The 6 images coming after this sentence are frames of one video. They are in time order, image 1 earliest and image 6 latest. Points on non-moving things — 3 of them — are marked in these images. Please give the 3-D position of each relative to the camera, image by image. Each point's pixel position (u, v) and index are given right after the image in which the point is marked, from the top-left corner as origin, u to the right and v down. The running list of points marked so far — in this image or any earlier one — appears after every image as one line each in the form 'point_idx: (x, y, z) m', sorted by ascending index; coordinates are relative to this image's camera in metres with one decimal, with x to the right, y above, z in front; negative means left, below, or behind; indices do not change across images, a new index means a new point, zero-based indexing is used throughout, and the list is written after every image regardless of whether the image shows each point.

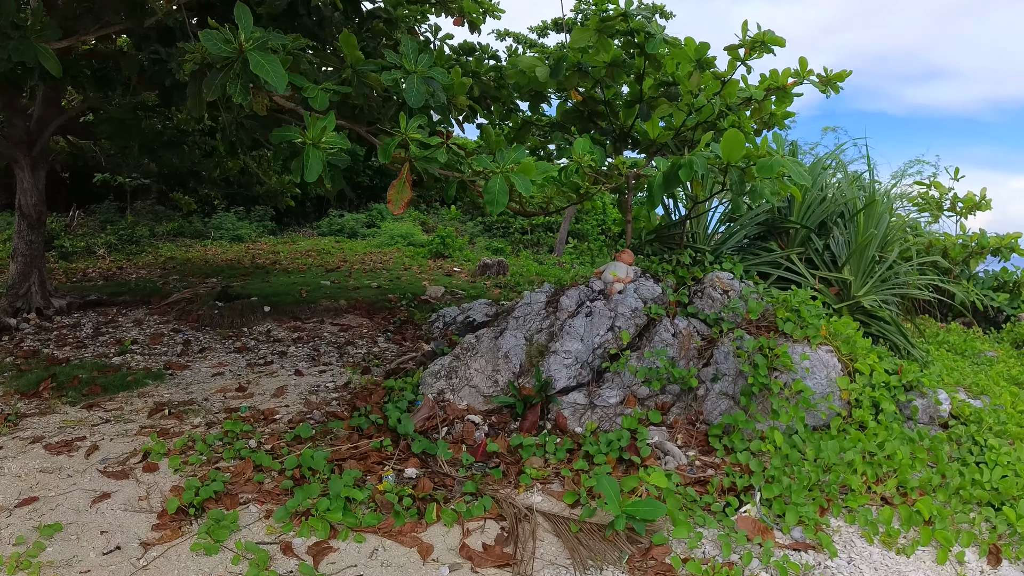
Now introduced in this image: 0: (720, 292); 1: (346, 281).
0: (+1.1, 0.0, +4.3) m
1: (-2.1, +0.1, +10.4) m
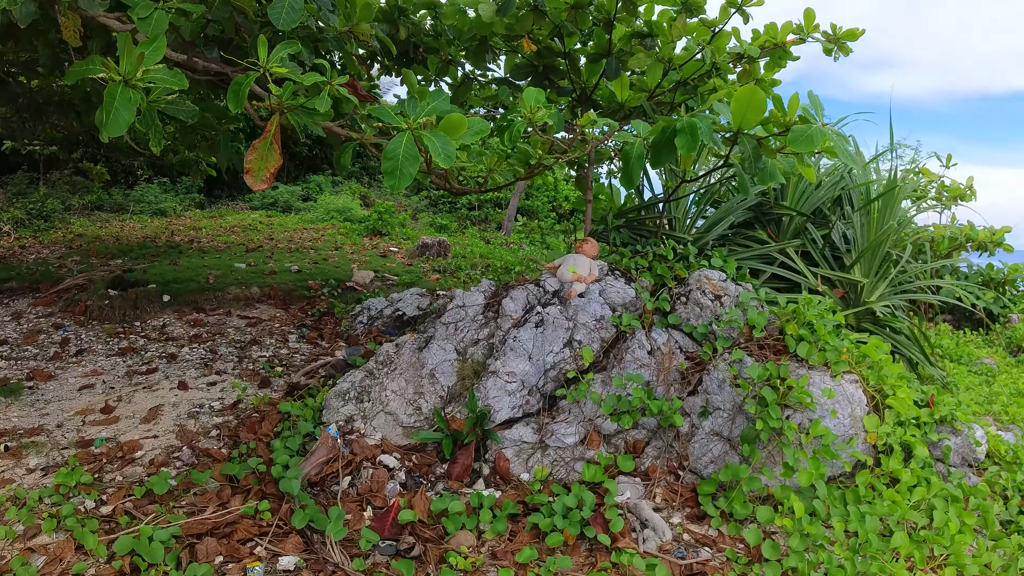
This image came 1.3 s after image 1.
0: (+0.8, -0.1, +3.3) m
1: (-2.8, +0.3, +9.3) m
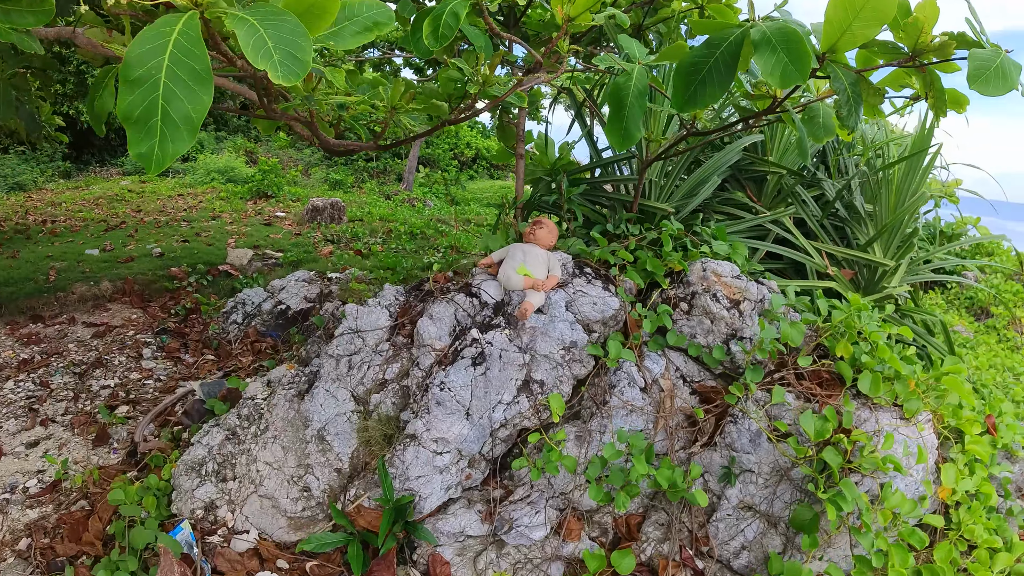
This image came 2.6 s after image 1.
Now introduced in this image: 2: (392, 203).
0: (+0.6, -0.1, +2.3) m
1: (-3.6, +0.4, +7.8) m
2: (-1.5, +1.0, +10.0) m
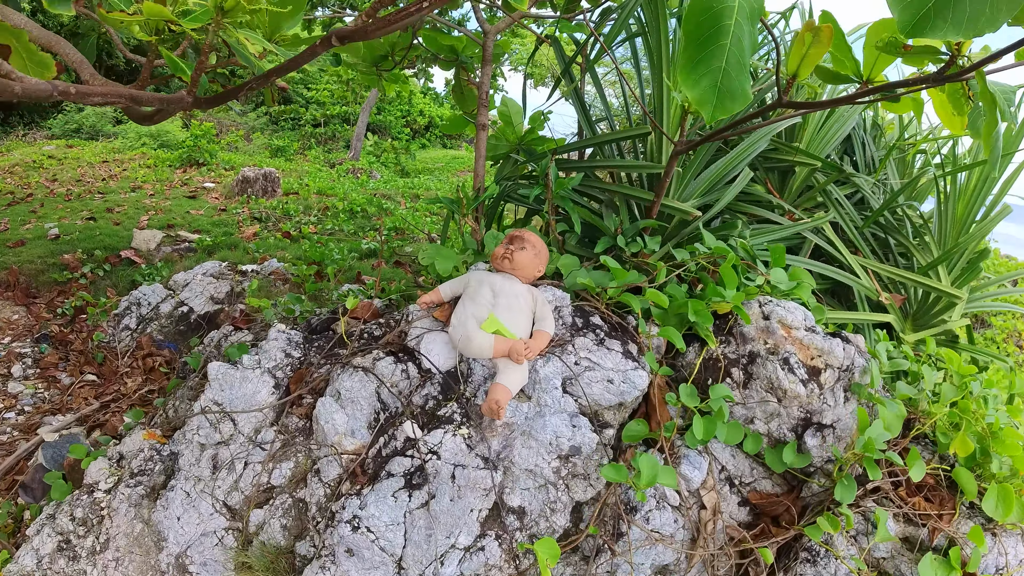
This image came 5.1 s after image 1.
0: (+0.5, -0.2, +1.5) m
1: (-4.0, +0.5, +6.7) m
2: (-1.9, +1.2, +9.0) m
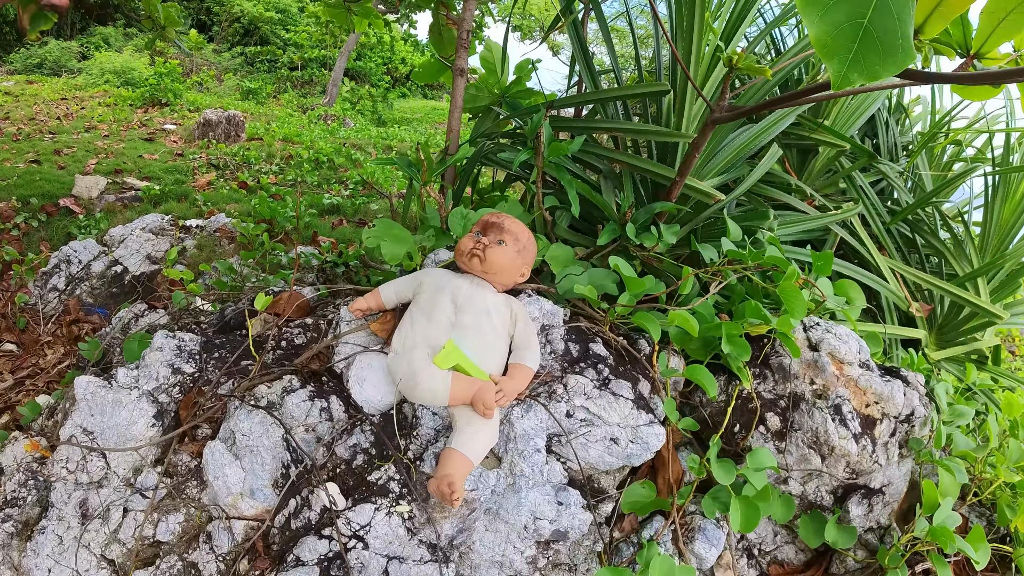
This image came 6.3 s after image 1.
0: (+0.5, -0.2, +1.1) m
1: (-4.2, +0.9, +6.2) m
2: (-2.1, +1.7, +8.5) m
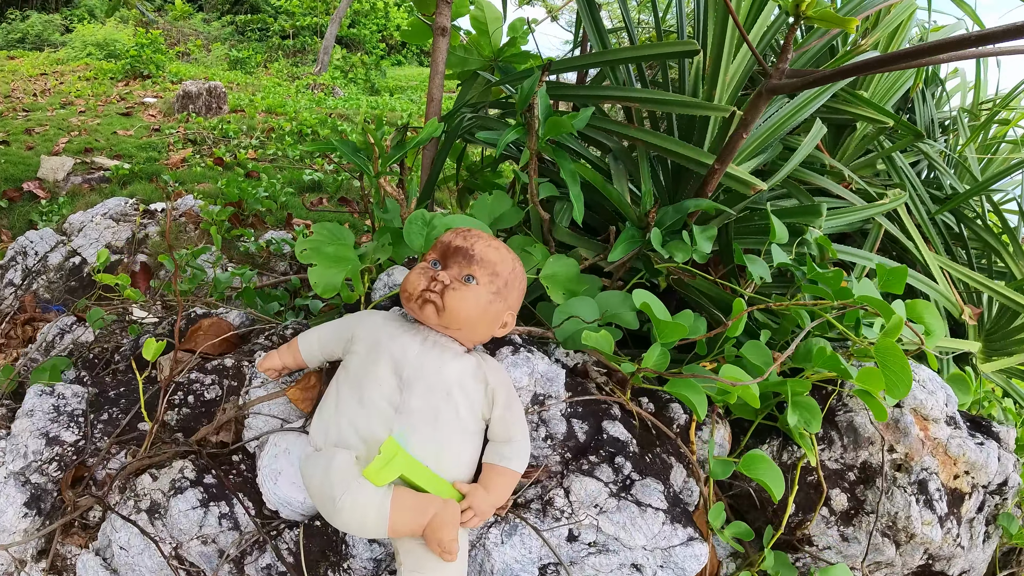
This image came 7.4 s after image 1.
0: (+0.4, -0.2, +0.8) m
1: (-4.2, +1.0, +5.8) m
2: (-2.2, +2.0, +8.1) m
